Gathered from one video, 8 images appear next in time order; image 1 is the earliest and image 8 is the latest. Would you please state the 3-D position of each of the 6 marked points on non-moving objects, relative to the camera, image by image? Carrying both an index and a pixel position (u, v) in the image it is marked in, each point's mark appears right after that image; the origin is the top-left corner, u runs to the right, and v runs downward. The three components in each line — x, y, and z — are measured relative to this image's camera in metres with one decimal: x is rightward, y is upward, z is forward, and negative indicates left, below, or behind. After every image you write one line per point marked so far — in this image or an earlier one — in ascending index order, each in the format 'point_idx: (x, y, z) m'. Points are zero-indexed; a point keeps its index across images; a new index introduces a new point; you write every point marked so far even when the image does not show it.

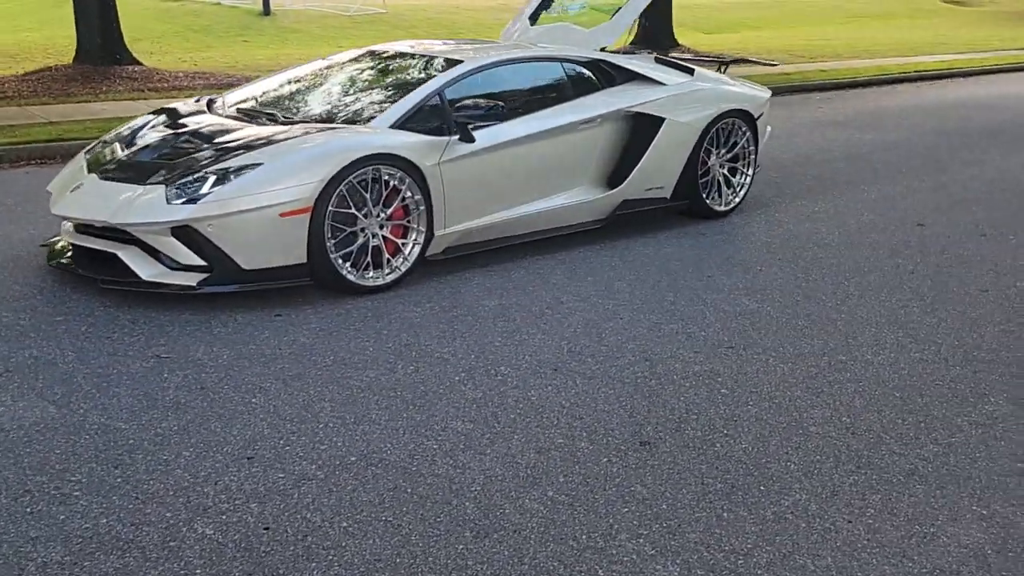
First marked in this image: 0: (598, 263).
0: (+0.6, +0.2, +5.9) m
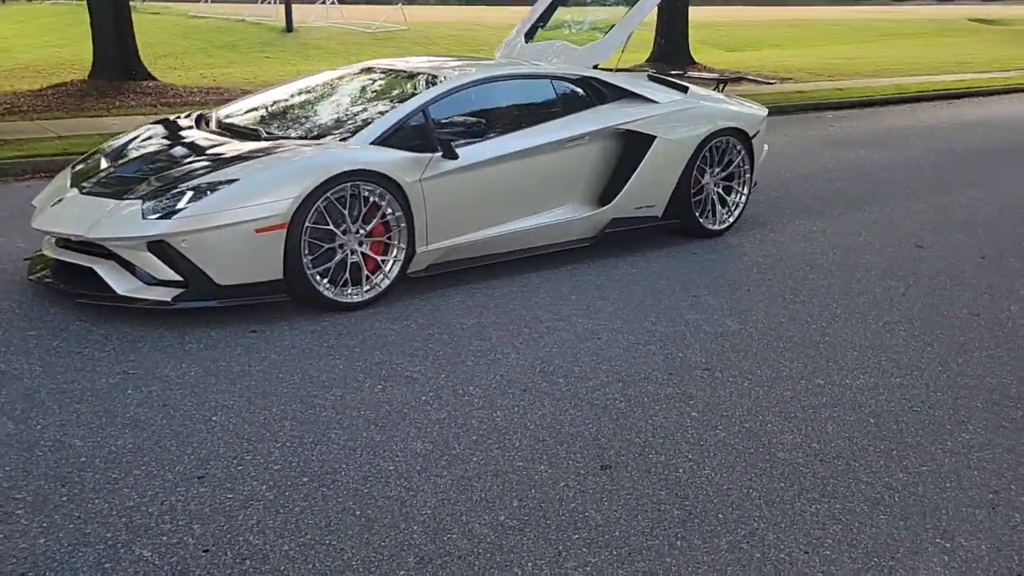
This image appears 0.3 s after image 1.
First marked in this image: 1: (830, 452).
0: (+0.5, +0.1, +5.9) m
1: (+1.3, -0.7, +3.6) m
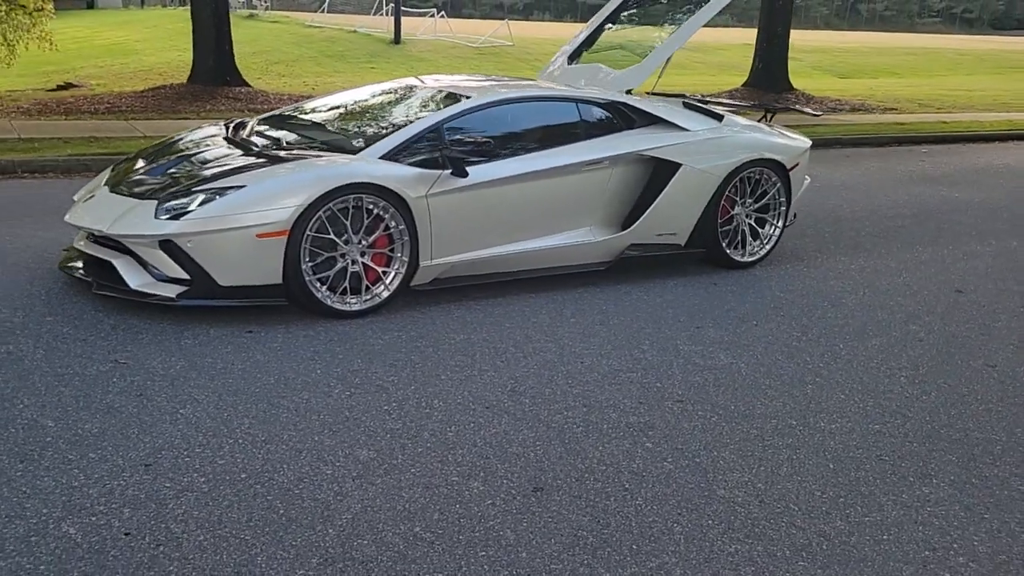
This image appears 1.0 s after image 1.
0: (+0.5, -0.1, +5.9) m
1: (+1.1, -0.8, +3.5) m
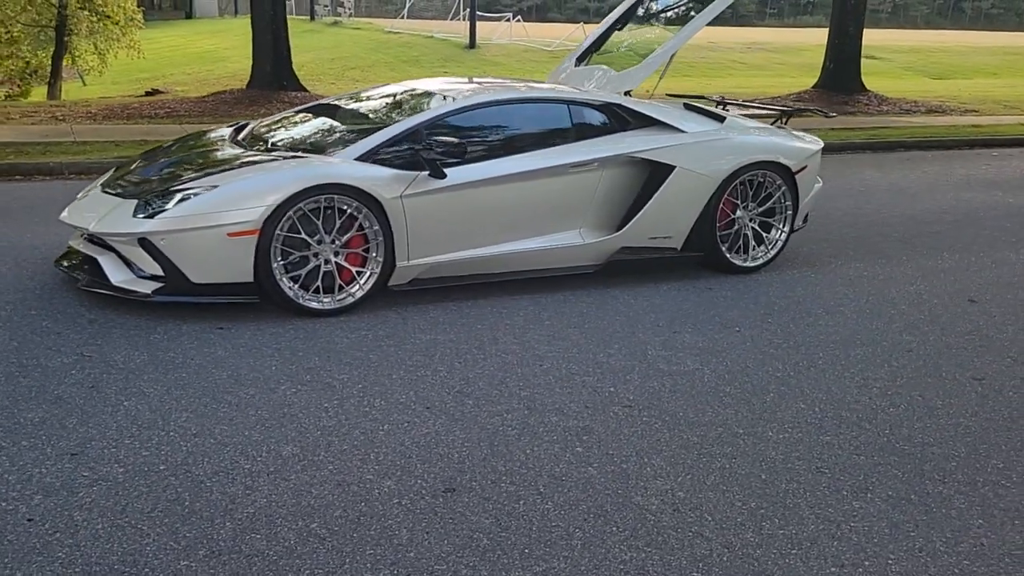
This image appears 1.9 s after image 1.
0: (+0.4, -0.1, +5.9) m
1: (+0.7, -0.9, +3.4) m
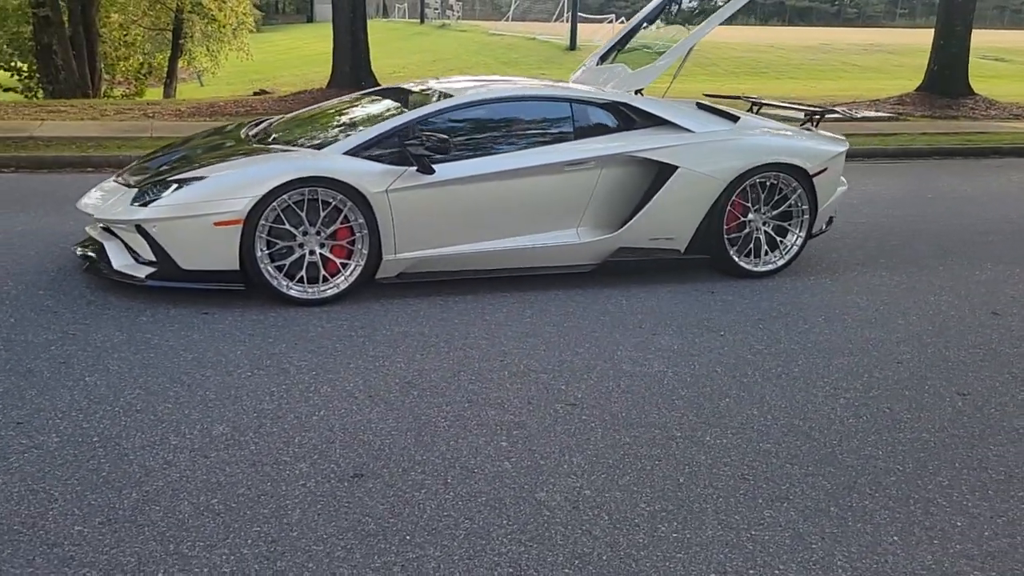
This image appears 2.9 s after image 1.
0: (+0.3, -0.1, +5.8) m
1: (+0.3, -0.8, +3.4) m
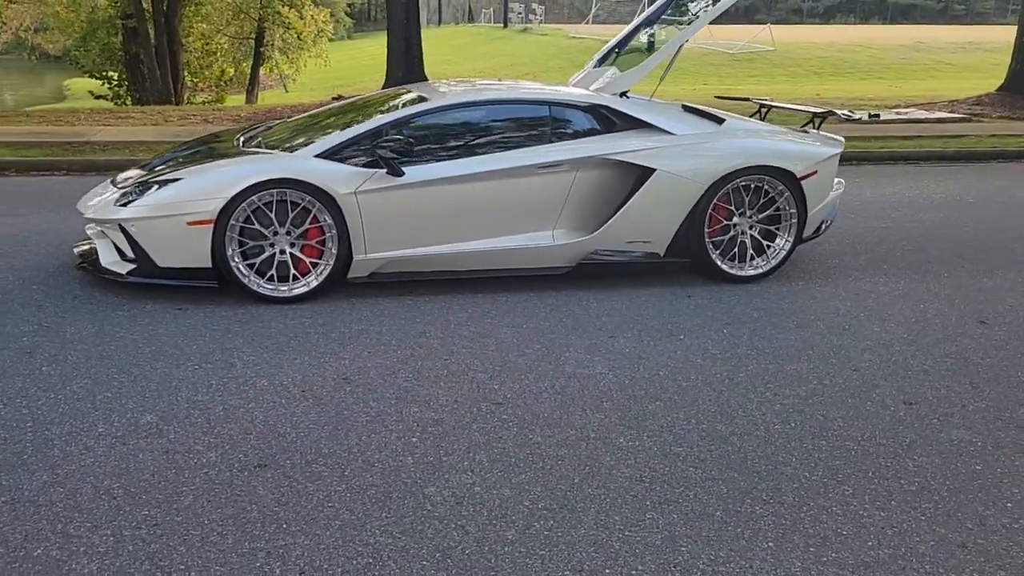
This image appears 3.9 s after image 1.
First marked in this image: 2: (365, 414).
0: (+0.1, -0.1, +5.9) m
1: (-0.1, -0.8, +3.4) m
2: (-0.7, -0.6, +4.1) m
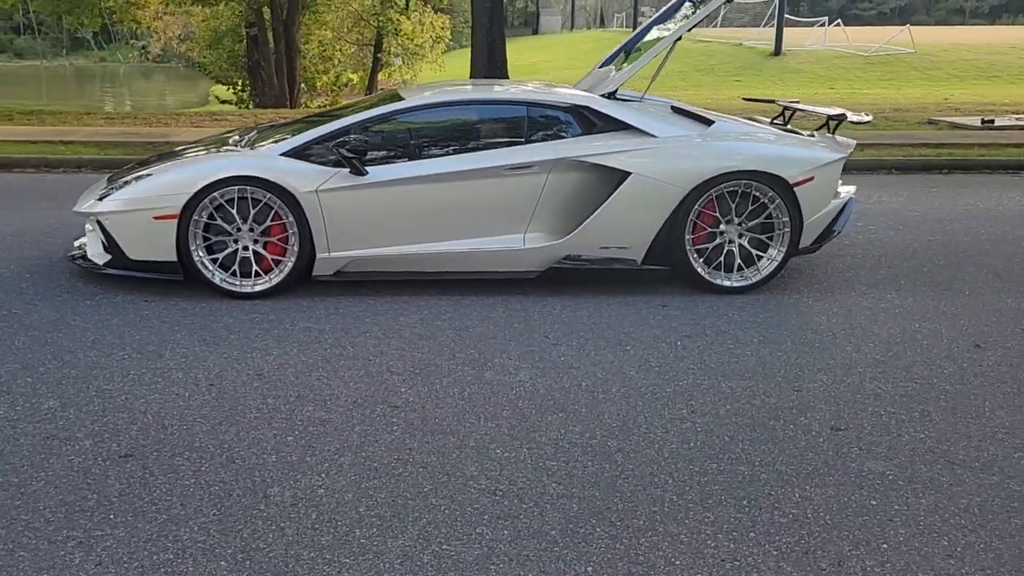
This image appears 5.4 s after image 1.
0: (-0.2, -0.2, +5.8) m
1: (-0.8, -0.8, +3.4) m
2: (-1.2, -0.6, +4.2) m
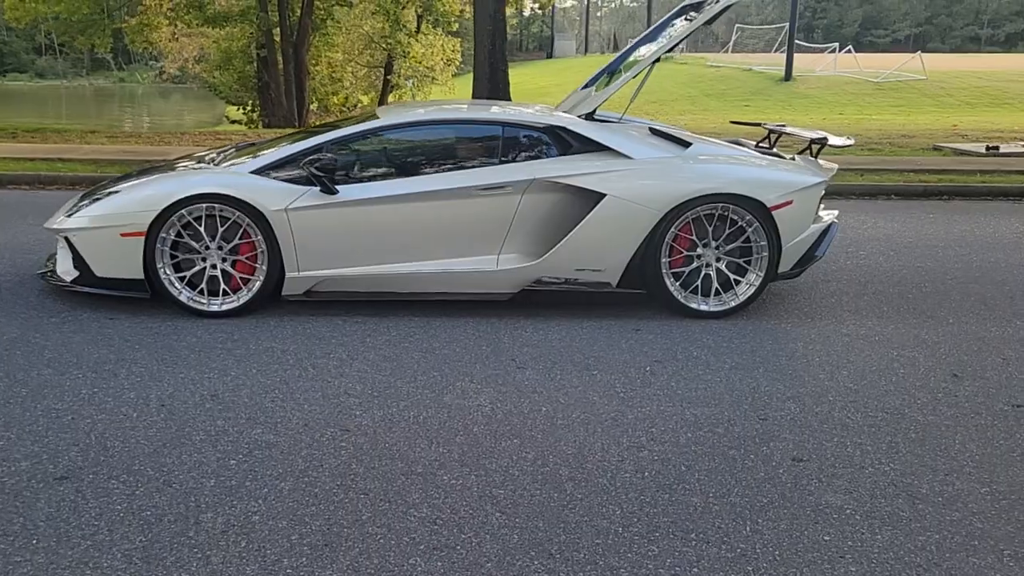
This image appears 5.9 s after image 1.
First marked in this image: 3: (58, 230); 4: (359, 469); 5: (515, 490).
0: (-0.4, -0.3, +5.7) m
1: (-1.0, -0.9, +3.3) m
2: (-1.4, -0.7, +4.1) m
3: (-3.0, +0.4, +5.8) m
4: (-0.7, -0.8, +3.8) m
5: (0.0, -0.9, +3.6) m
